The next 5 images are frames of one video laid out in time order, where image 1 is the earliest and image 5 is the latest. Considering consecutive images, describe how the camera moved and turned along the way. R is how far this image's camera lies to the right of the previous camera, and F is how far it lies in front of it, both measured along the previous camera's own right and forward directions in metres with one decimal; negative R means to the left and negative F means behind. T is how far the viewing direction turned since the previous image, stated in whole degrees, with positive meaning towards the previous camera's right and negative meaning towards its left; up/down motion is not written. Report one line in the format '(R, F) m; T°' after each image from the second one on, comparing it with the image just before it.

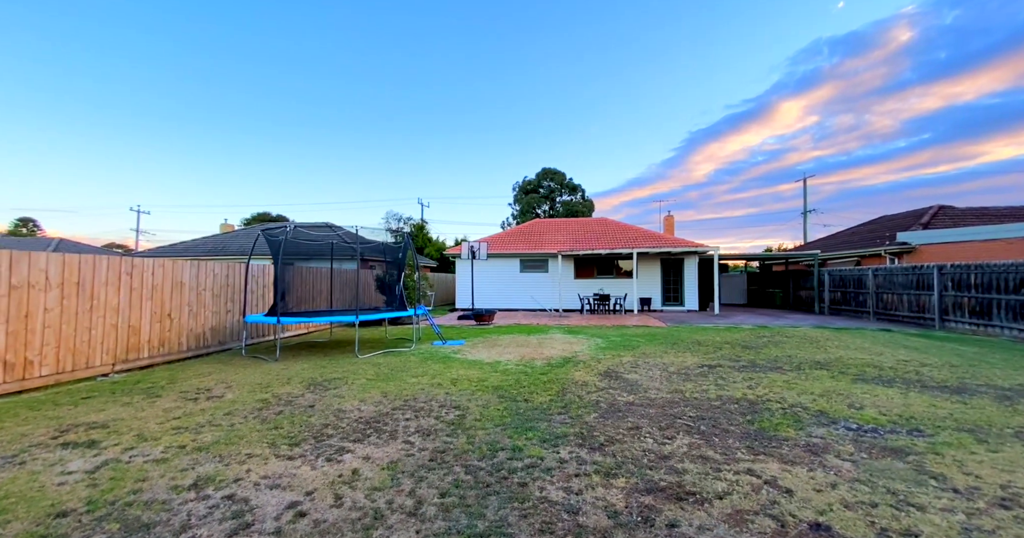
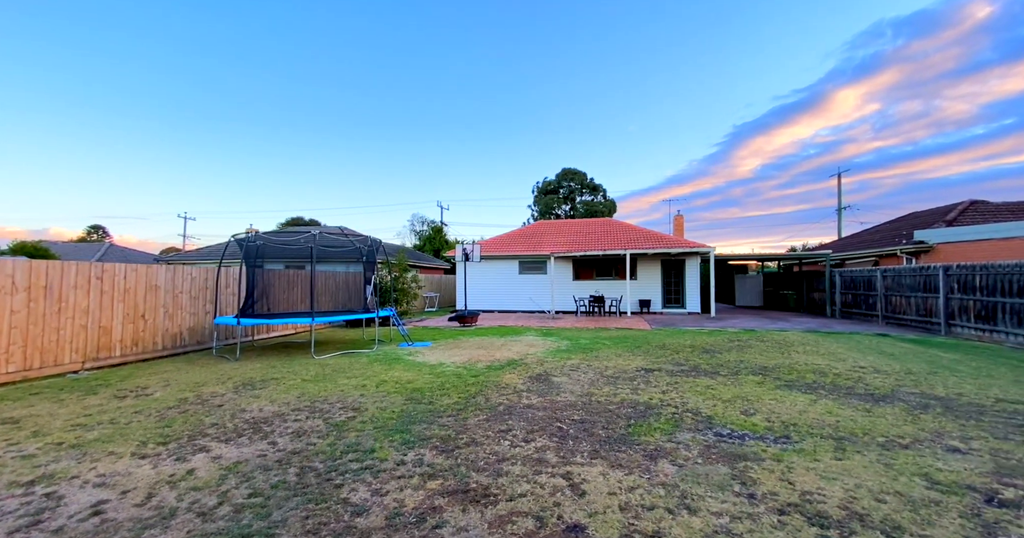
(+1.0, 0.0) m; -2°
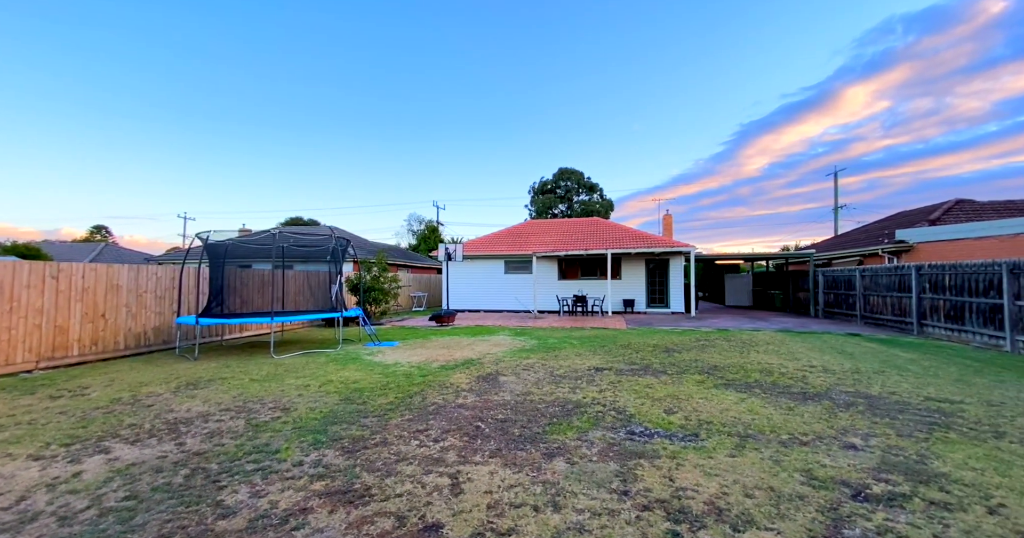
(+0.6, 0.0) m; +1°
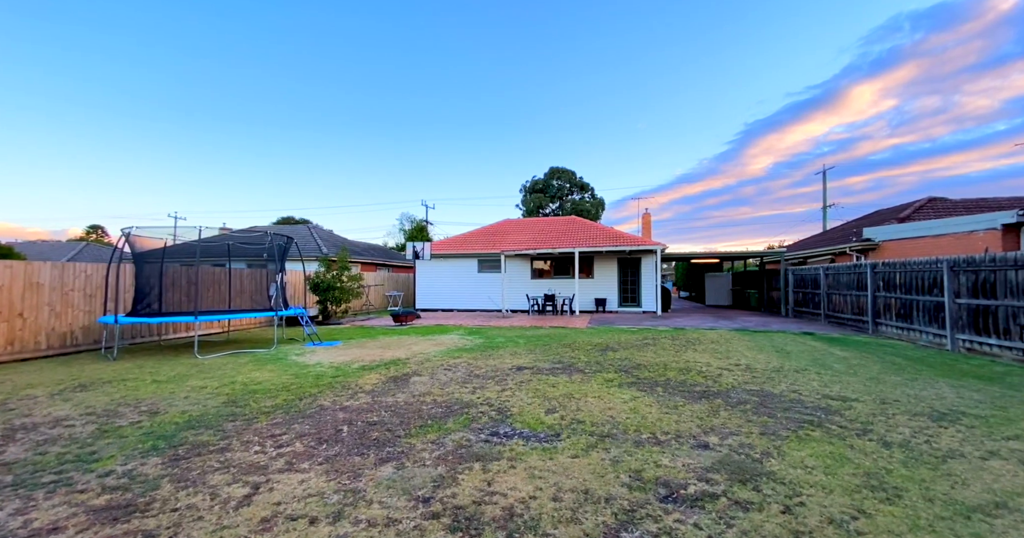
(+0.9, +0.1) m; +2°
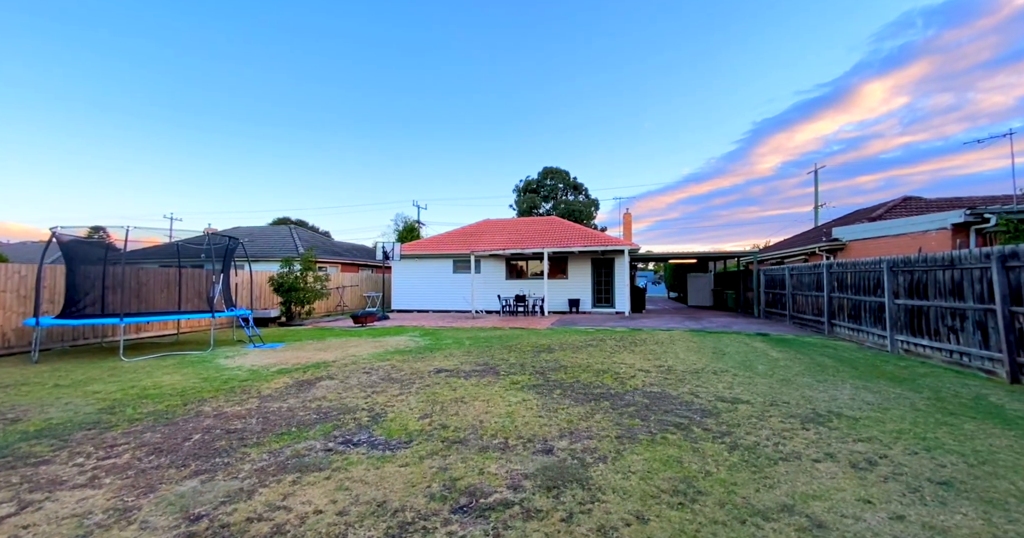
(+0.9, 0.0) m; +2°
